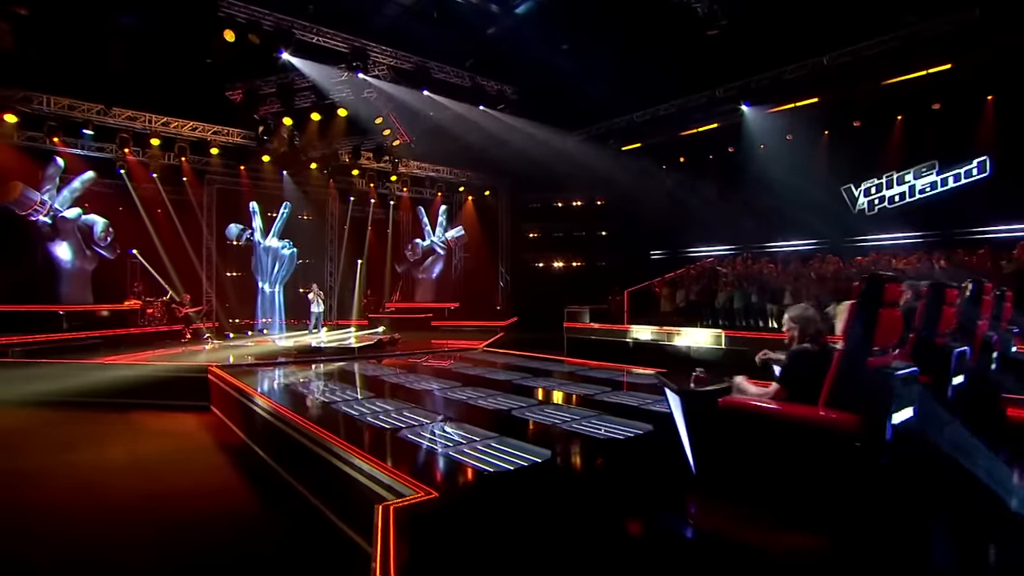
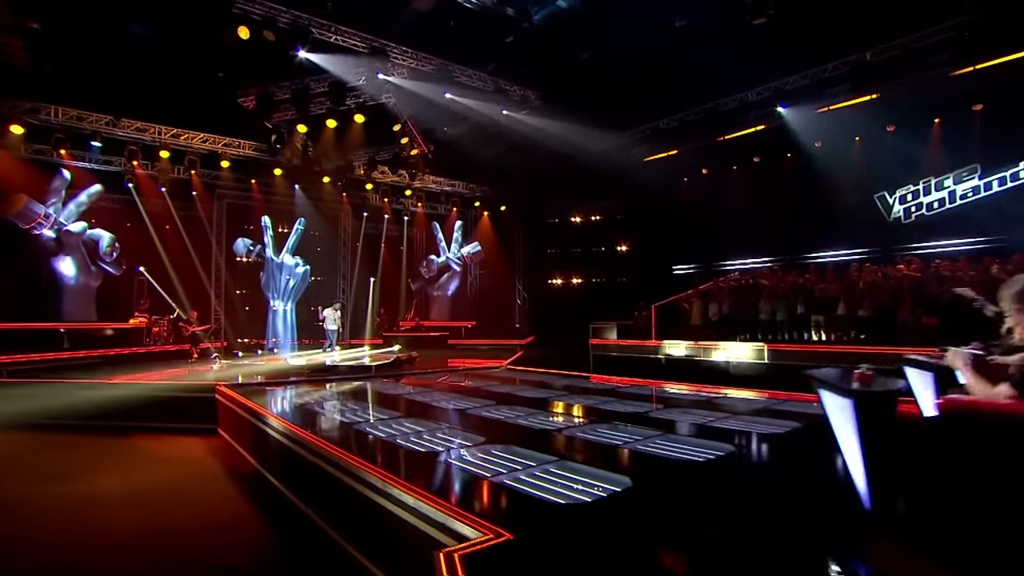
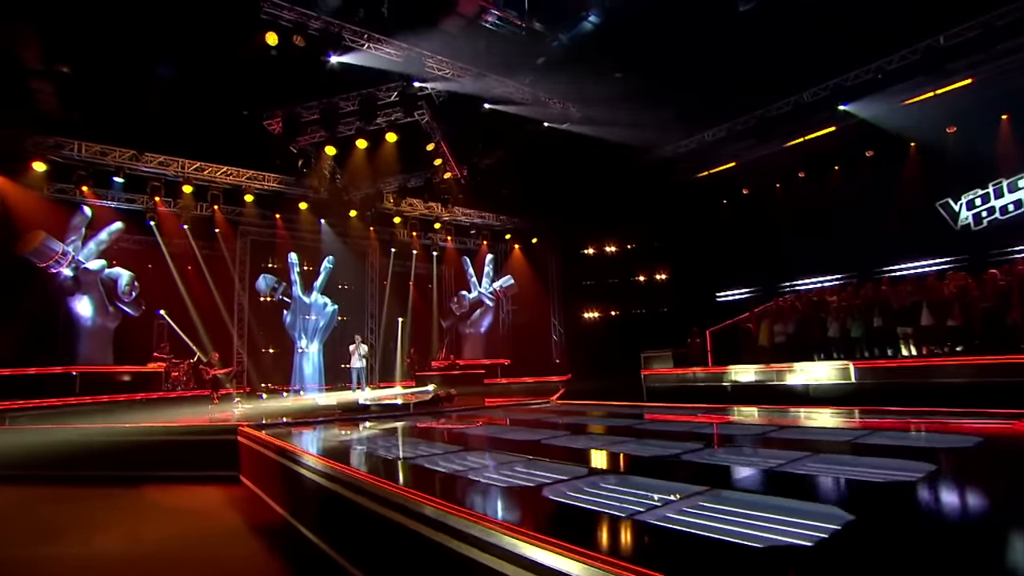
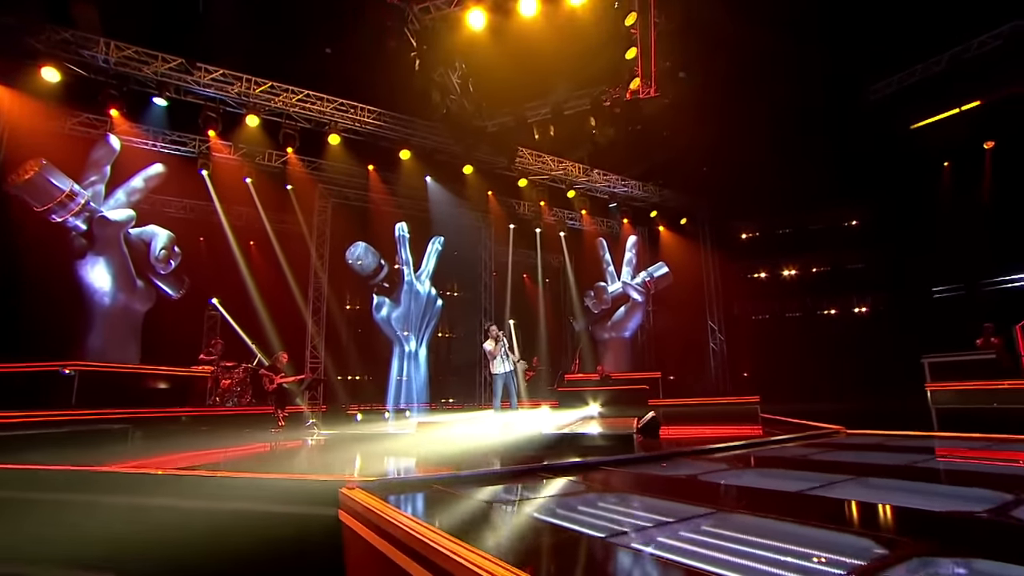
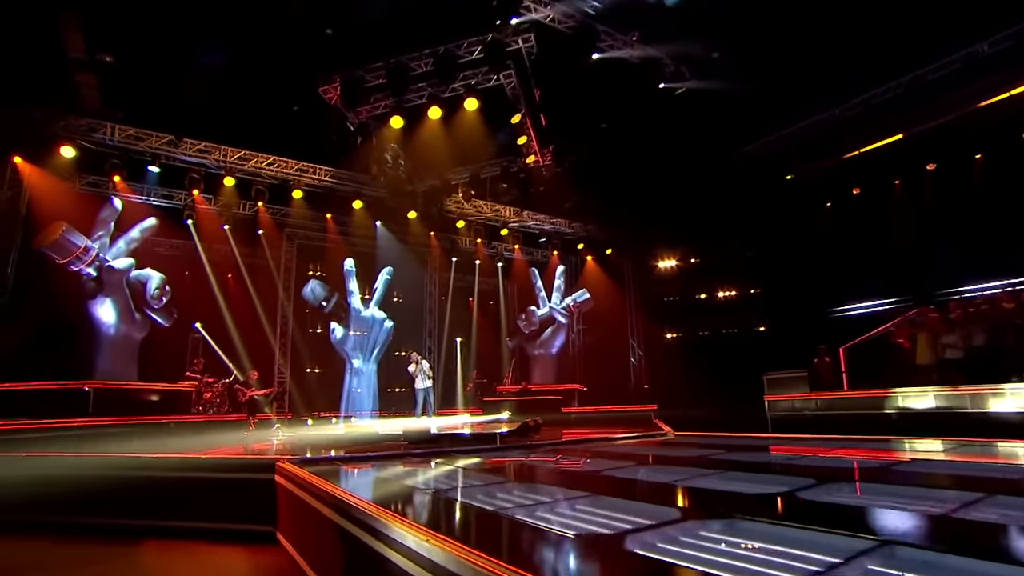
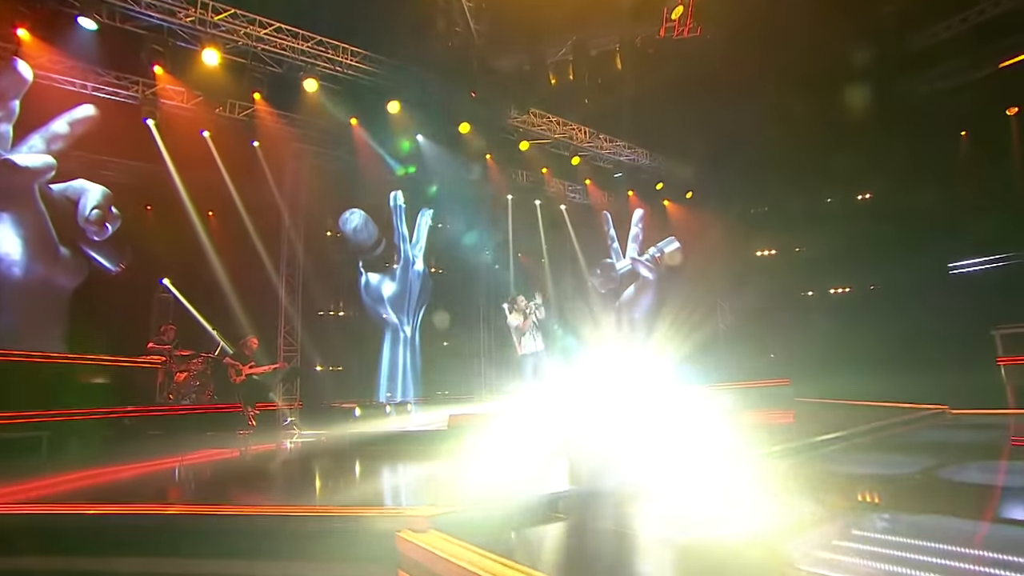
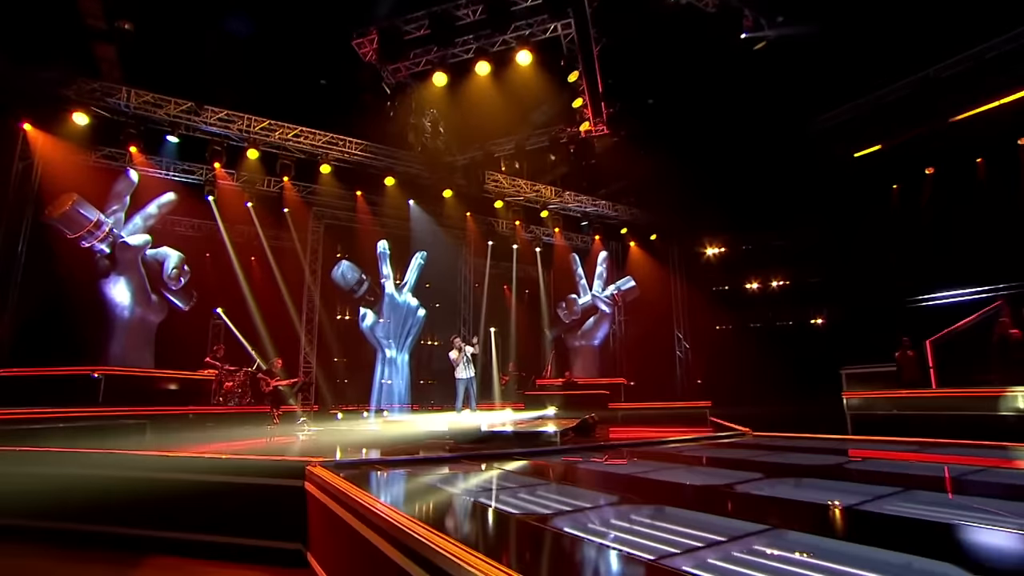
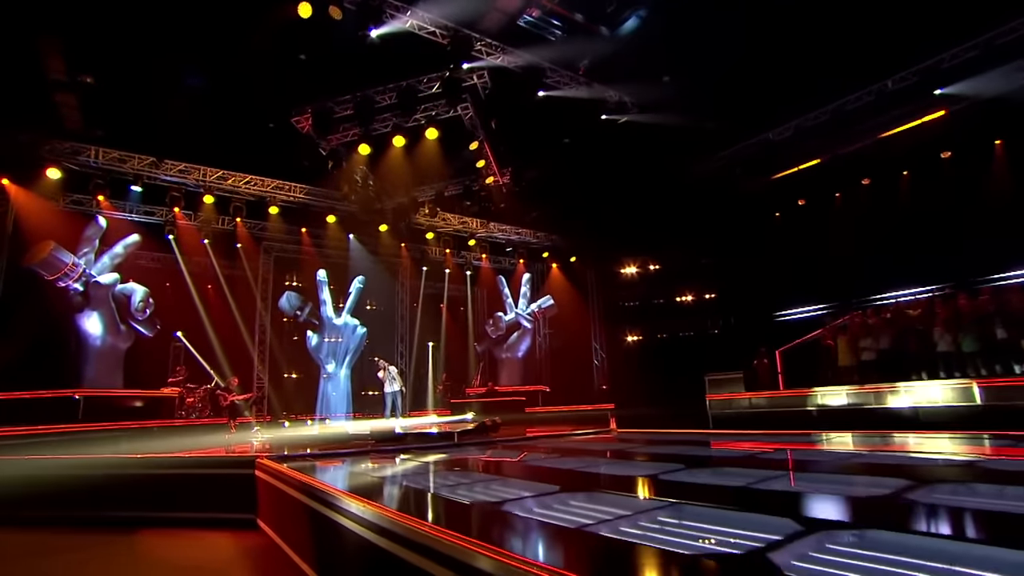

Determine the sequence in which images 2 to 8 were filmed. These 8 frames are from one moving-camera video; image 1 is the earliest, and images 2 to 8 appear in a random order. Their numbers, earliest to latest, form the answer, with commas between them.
2, 3, 8, 5, 7, 4, 6
